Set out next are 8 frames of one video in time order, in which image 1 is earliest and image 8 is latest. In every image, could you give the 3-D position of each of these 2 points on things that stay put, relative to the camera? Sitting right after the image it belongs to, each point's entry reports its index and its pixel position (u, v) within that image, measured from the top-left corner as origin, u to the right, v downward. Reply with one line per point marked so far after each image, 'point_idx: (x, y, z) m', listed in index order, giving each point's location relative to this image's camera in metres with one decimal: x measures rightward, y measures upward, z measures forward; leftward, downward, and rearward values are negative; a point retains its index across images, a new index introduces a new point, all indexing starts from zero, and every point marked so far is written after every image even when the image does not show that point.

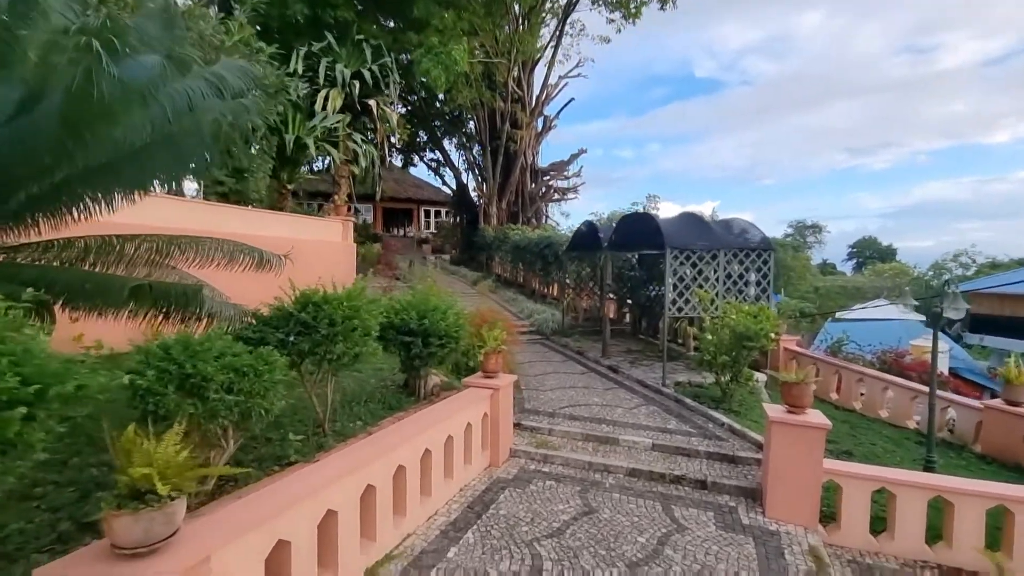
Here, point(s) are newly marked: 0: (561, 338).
0: (+1.2, -1.2, +11.7) m
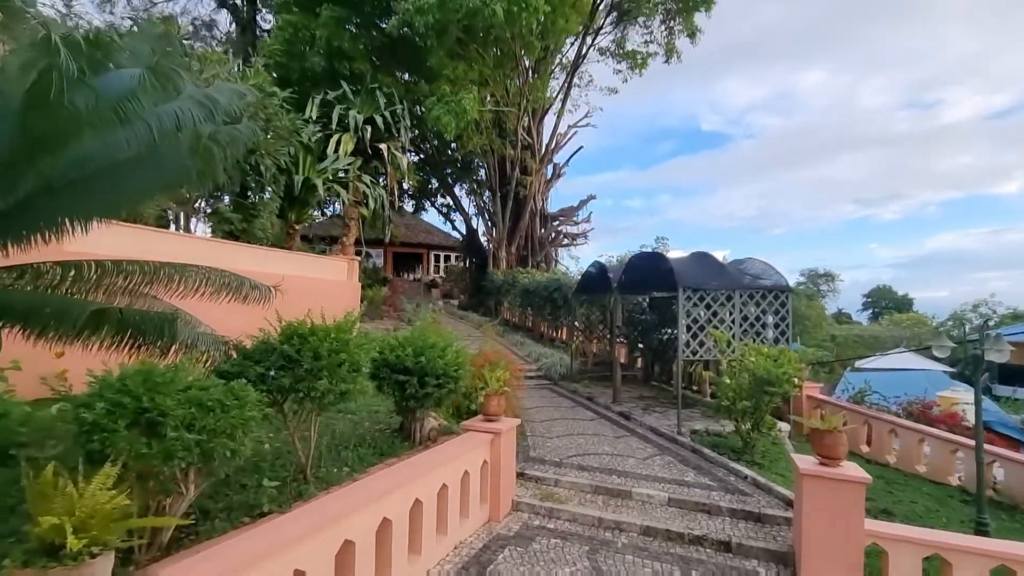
0: (+1.3, -2.2, +11.3) m
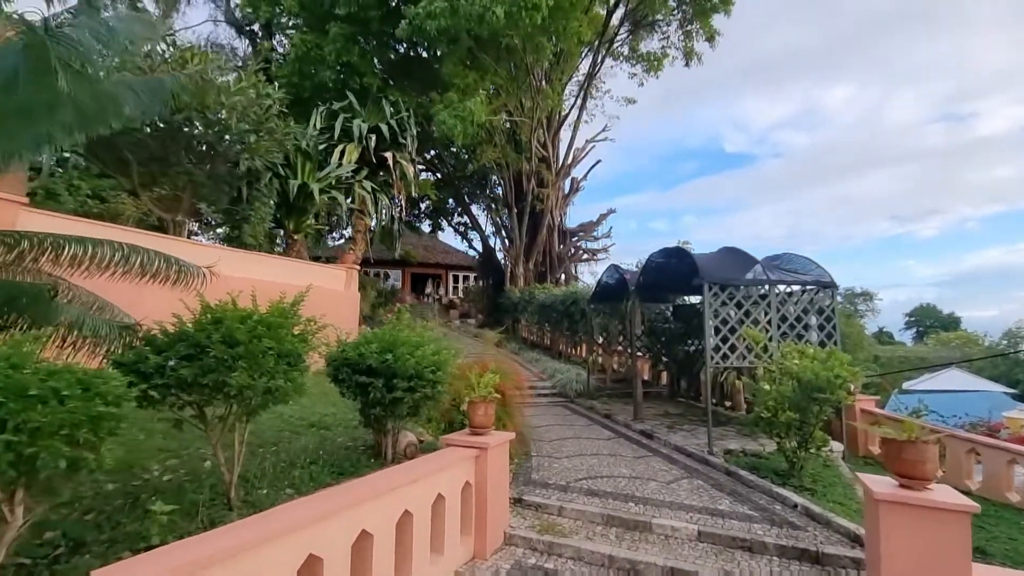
0: (+1.6, -2.4, +10.2) m
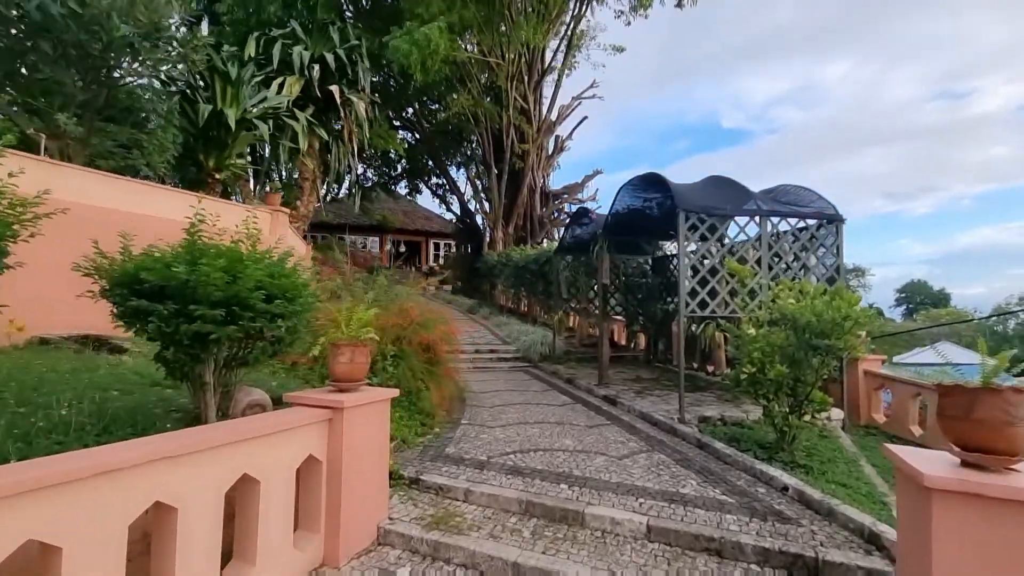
0: (+0.7, -1.4, +9.0) m
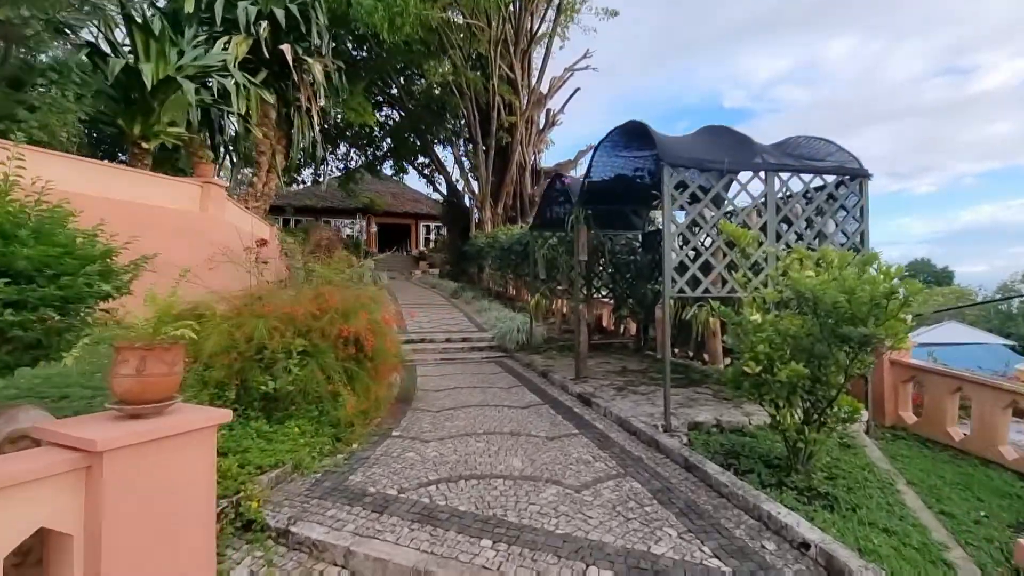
0: (+0.3, -1.1, +8.0) m
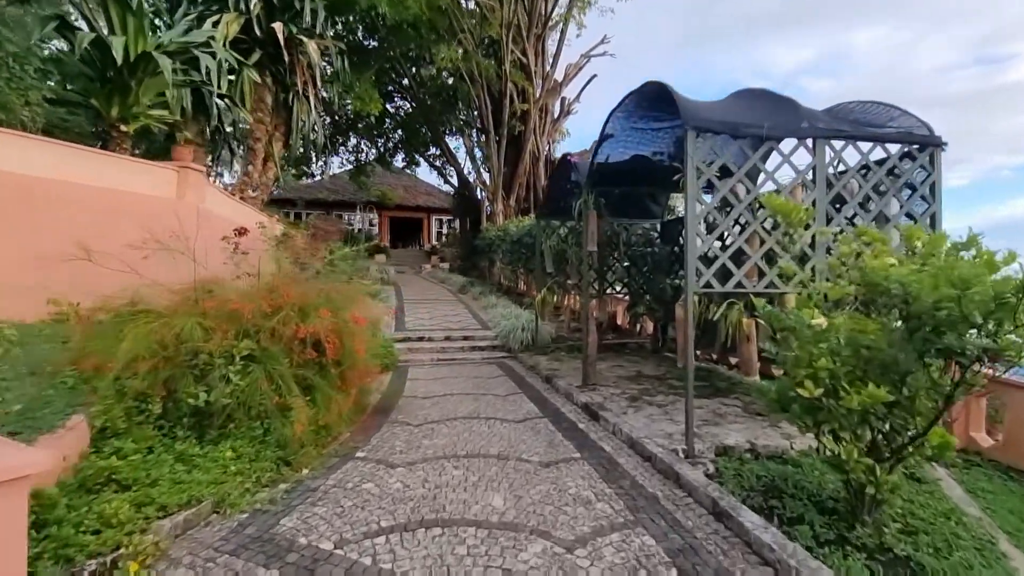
0: (+0.3, -1.0, +7.3) m
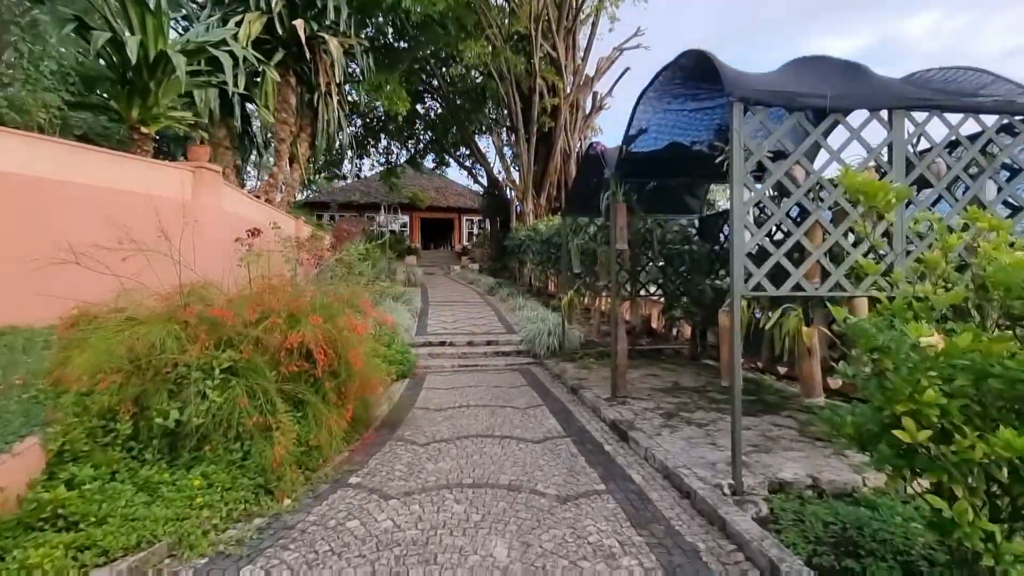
0: (+0.7, -1.0, +6.8) m
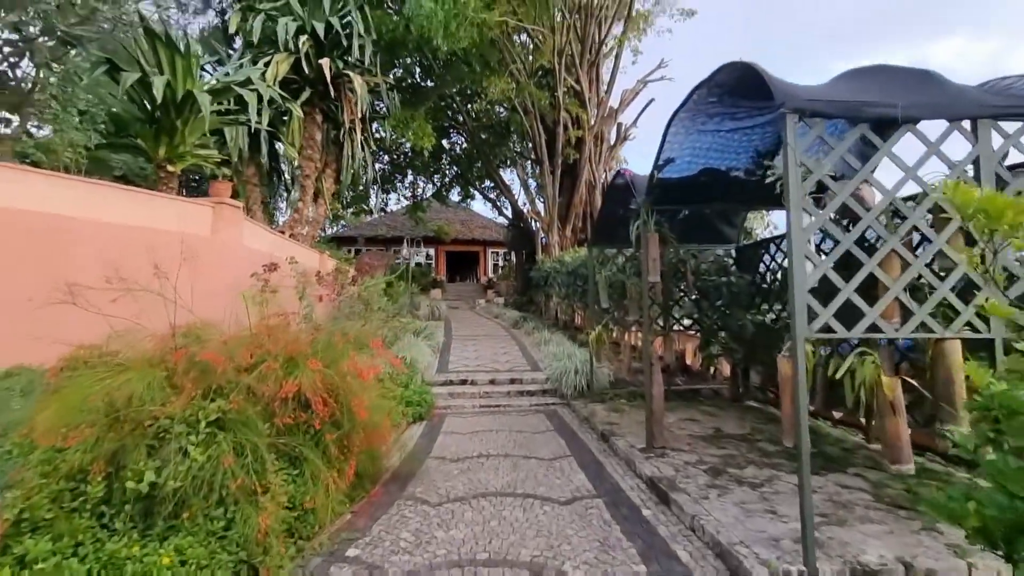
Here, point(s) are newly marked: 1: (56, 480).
0: (+1.0, -1.5, +6.3) m
1: (-2.2, -0.9, +2.4) m
